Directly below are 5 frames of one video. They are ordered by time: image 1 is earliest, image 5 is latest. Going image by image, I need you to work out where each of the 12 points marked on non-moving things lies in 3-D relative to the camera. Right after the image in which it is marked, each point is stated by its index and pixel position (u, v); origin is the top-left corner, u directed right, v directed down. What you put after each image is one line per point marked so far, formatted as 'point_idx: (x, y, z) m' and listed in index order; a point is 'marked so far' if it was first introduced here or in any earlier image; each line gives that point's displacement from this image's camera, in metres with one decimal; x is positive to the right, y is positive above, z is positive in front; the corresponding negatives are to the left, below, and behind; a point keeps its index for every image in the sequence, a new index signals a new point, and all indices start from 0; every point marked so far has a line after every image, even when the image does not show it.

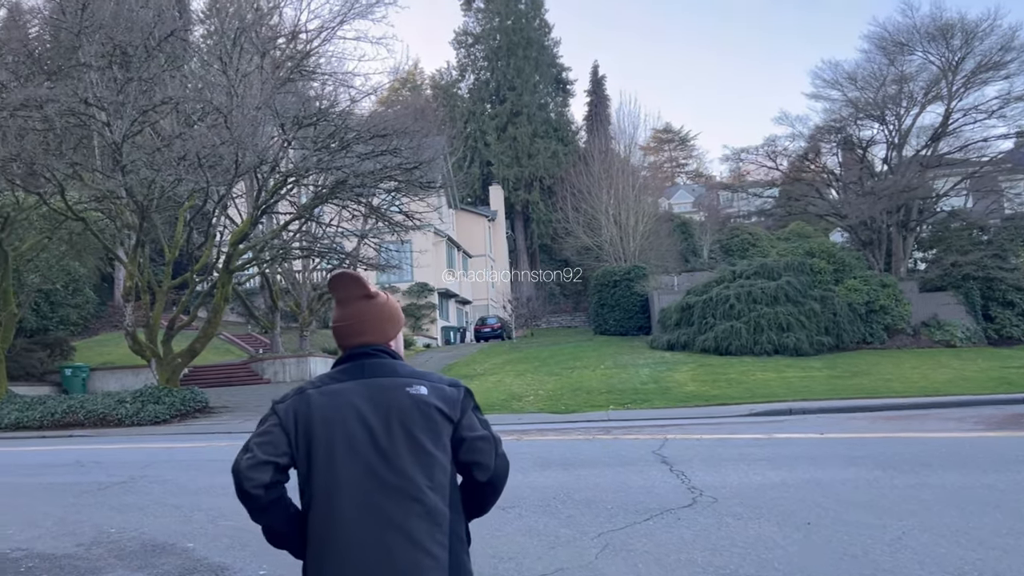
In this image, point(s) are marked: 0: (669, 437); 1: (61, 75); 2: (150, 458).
0: (+1.9, -1.8, +10.1) m
1: (-10.0, +4.7, +18.9) m
2: (-4.4, -2.1, +10.3) m
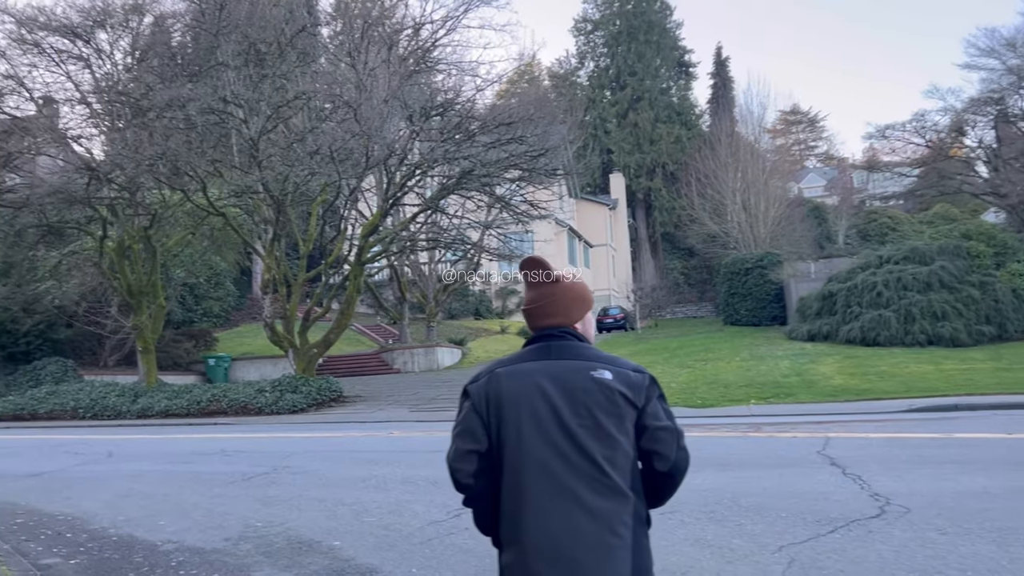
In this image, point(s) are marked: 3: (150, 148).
0: (+3.5, -1.6, +9.3) m
1: (-7.2, +4.9, +19.5) m
2: (-2.7, -1.9, +10.3) m
3: (-8.0, +3.1, +18.7) m
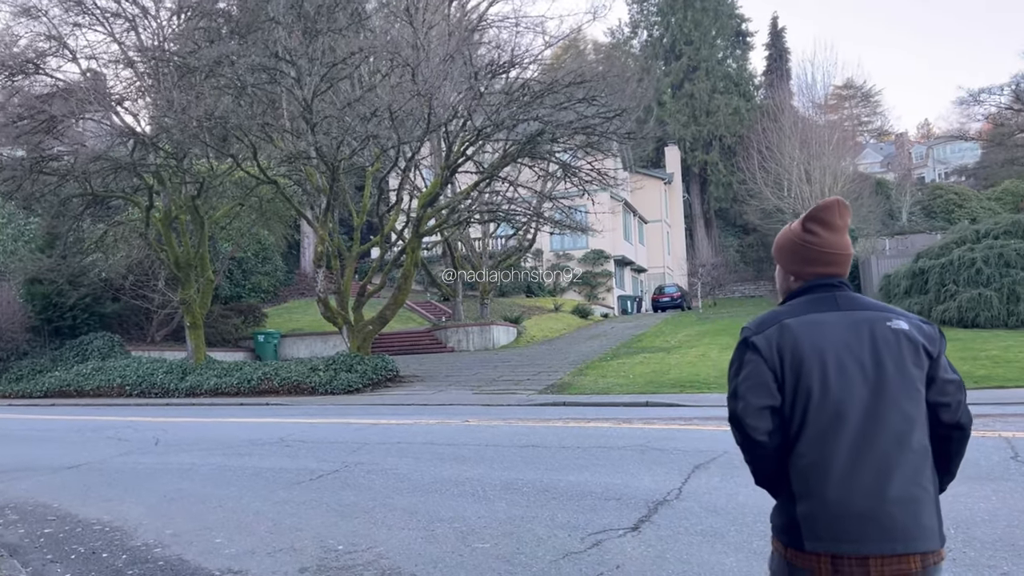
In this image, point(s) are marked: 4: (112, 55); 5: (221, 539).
0: (+4.5, -1.3, +7.7) m
1: (-5.6, +5.5, +18.3) m
2: (-1.6, -1.6, +9.1) m
3: (-6.5, +3.7, +17.5) m
4: (-9.0, +5.3, +19.2) m
5: (-1.8, -1.5, +5.1) m
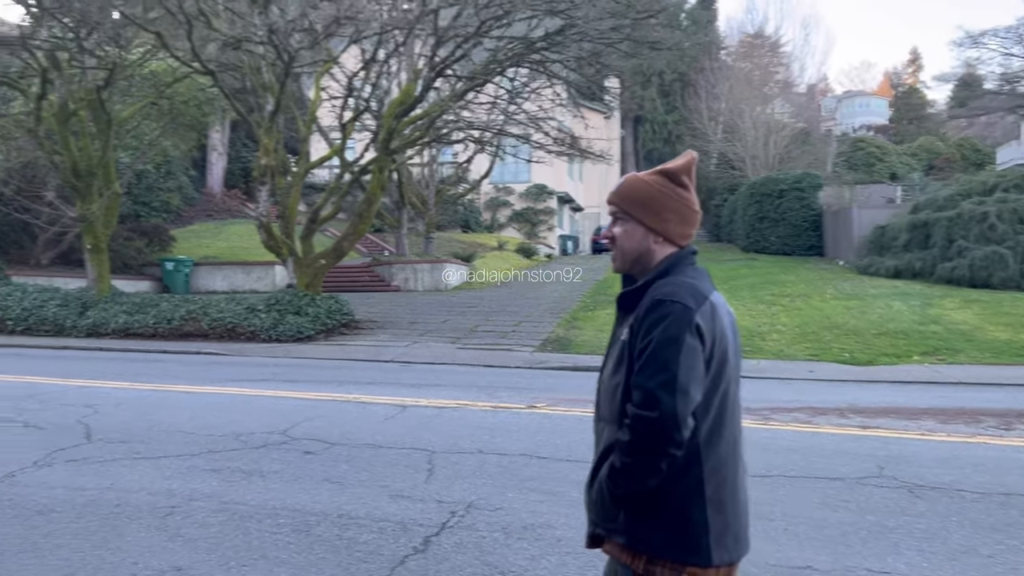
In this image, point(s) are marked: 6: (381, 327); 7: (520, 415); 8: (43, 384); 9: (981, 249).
0: (+5.5, -1.1, +5.5) m
1: (-5.5, +6.9, +14.2) m
2: (-0.8, -1.1, +6.1) m
3: (-6.4, +5.0, +13.5) m
4: (-9.0, +6.8, +14.7) m
5: (-0.4, -1.3, +2.2) m
6: (-2.6, -0.8, +16.6) m
7: (+0.1, -1.0, +6.9) m
8: (-5.0, -1.0, +8.8) m
9: (+10.6, +0.9, +19.2) m
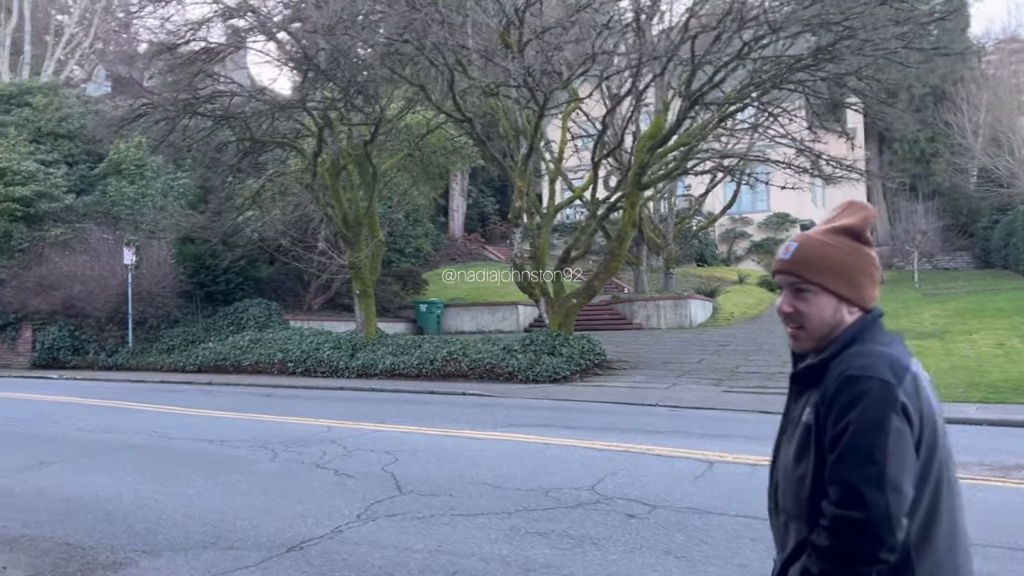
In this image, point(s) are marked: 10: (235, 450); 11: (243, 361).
0: (+7.3, -1.2, +3.3) m
1: (-1.2, +6.1, +14.8) m
2: (+1.4, -1.4, +5.4) m
3: (-2.2, +4.3, +14.2) m
4: (-4.5, +6.0, +16.1) m
5: (+0.8, -1.4, +1.5) m
6: (+2.3, -1.5, +16.0) m
7: (+2.5, -1.3, +6.0) m
8: (-2.0, -1.5, +9.1) m
9: (+15.7, +0.4, +15.2) m
10: (-2.7, -1.5, +7.9) m
11: (-5.7, -1.6, +17.9) m
